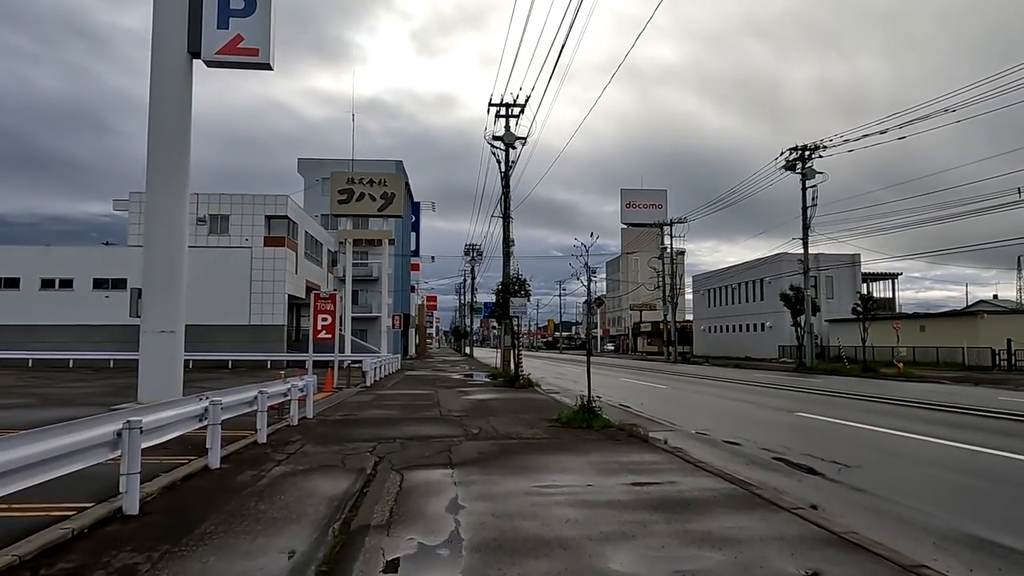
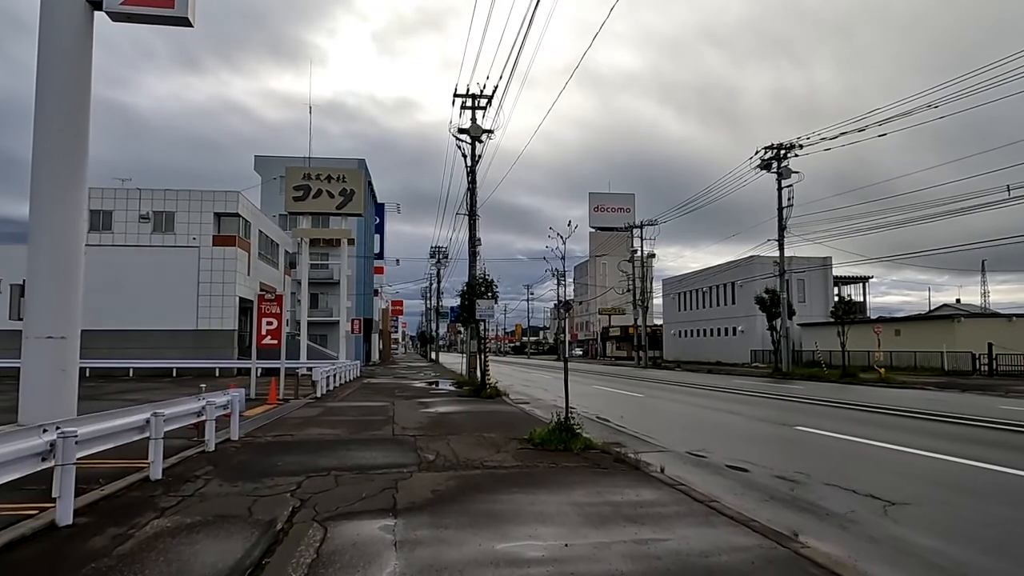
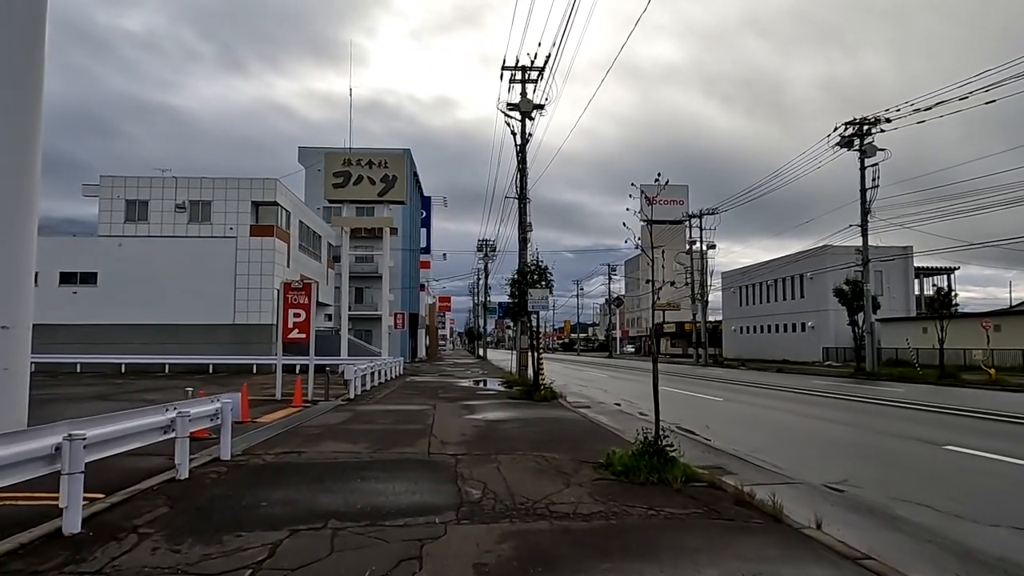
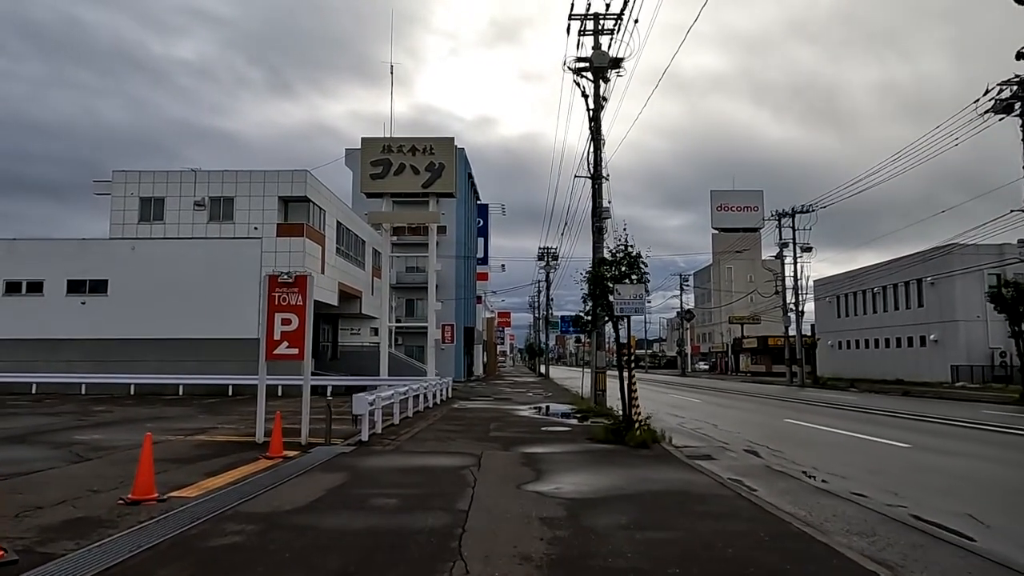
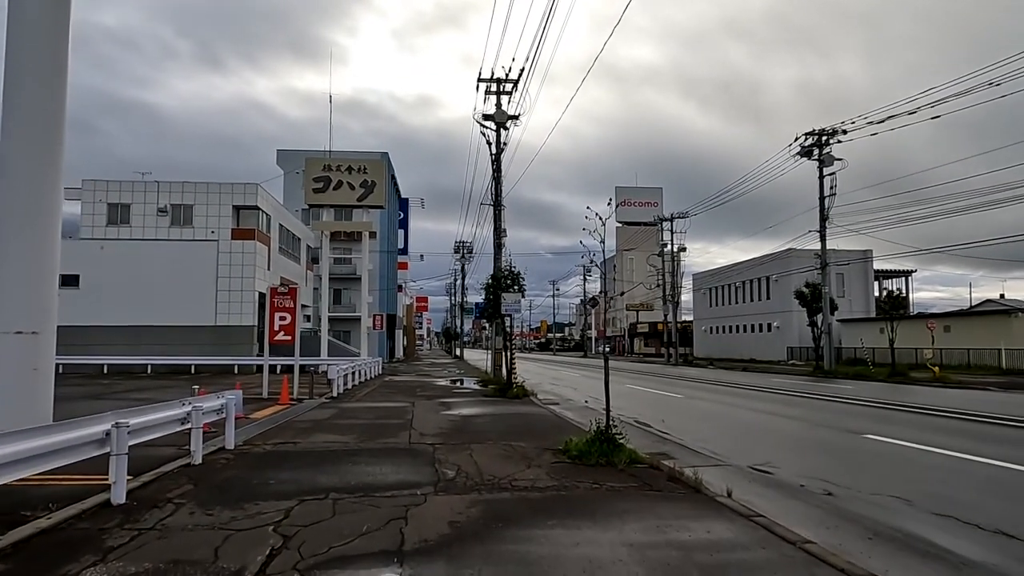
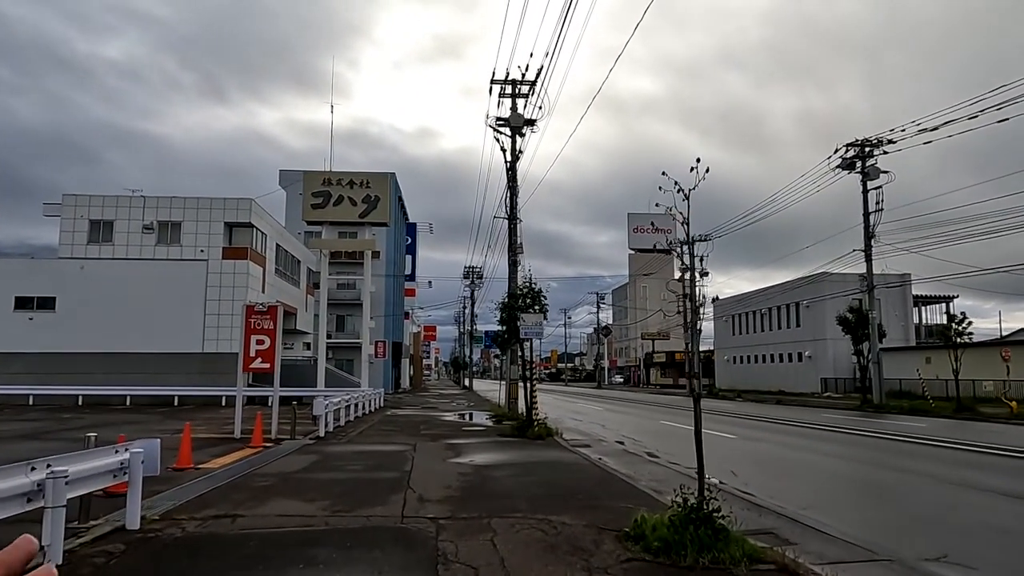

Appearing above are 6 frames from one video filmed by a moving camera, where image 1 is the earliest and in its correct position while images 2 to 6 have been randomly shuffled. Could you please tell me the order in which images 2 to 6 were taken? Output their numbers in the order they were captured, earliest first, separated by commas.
2, 5, 3, 6, 4
